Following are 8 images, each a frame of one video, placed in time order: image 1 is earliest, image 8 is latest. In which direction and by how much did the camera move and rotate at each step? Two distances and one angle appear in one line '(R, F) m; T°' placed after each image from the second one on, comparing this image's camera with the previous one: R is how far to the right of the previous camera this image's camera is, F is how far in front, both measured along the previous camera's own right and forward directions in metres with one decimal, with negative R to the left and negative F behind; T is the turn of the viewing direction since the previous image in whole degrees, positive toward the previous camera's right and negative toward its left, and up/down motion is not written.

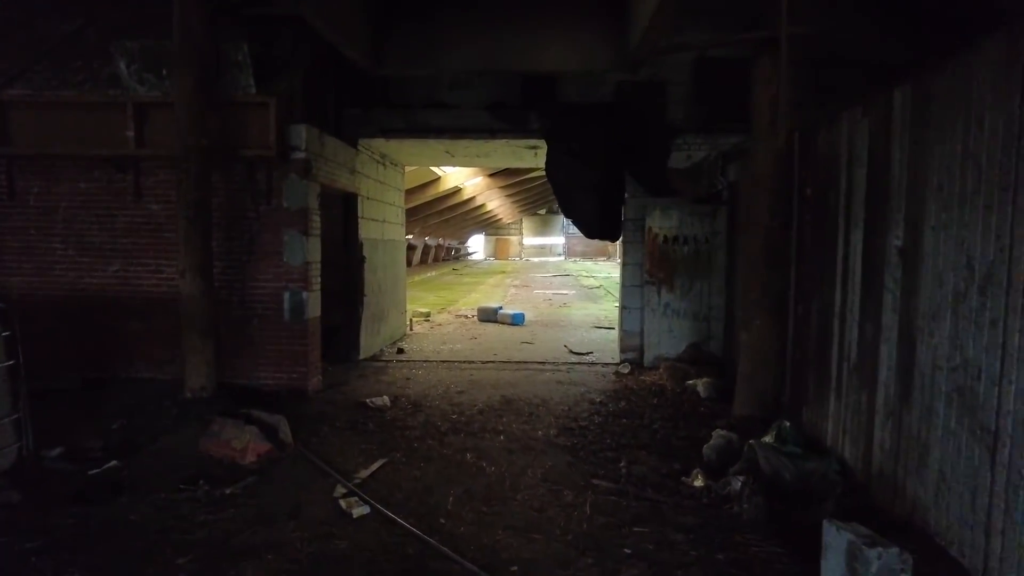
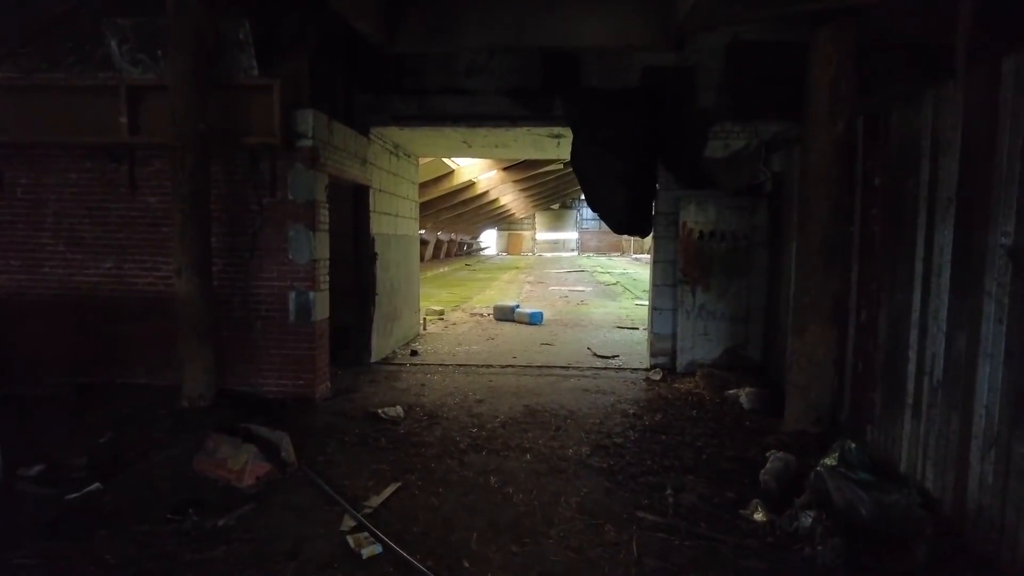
(-0.1, +0.4) m; -1°
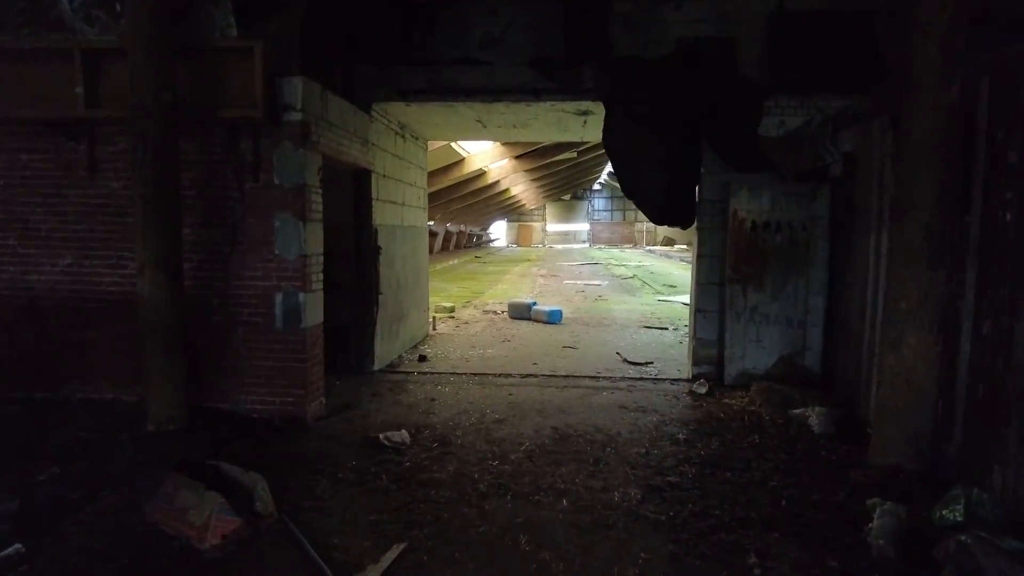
(-0.1, +0.6) m; -1°
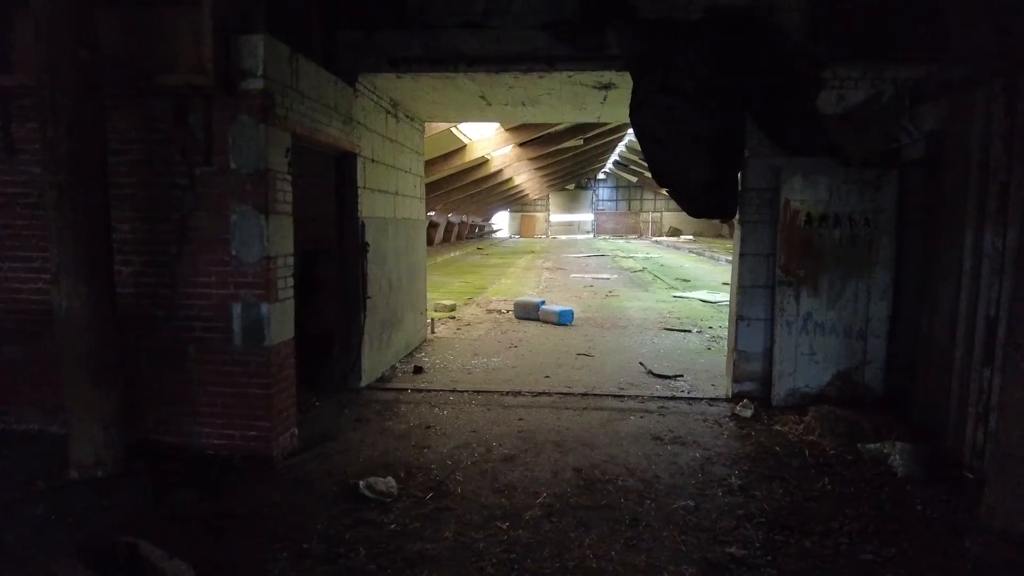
(0.0, +0.7) m; 0°
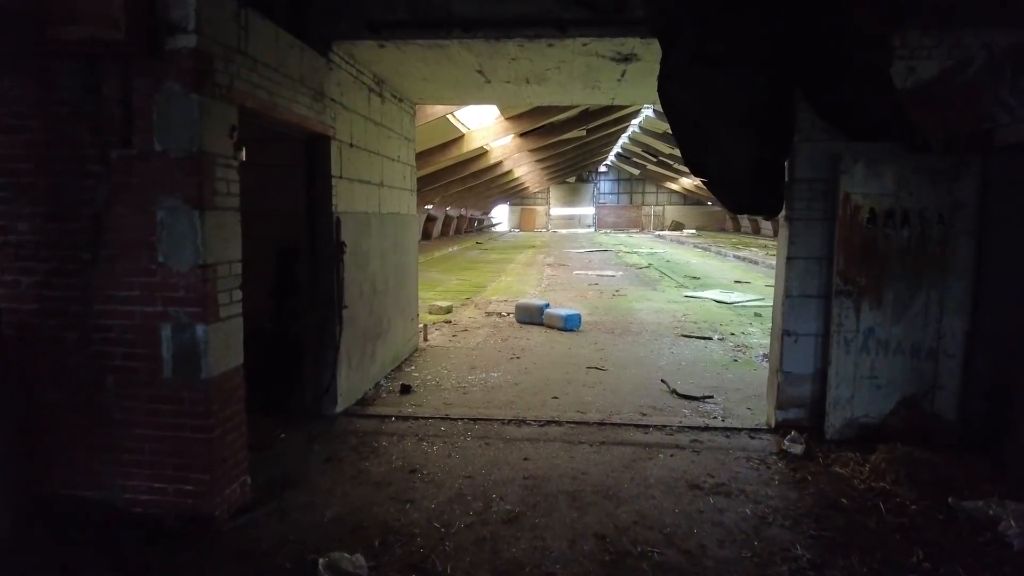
(0.0, +0.6) m; 0°
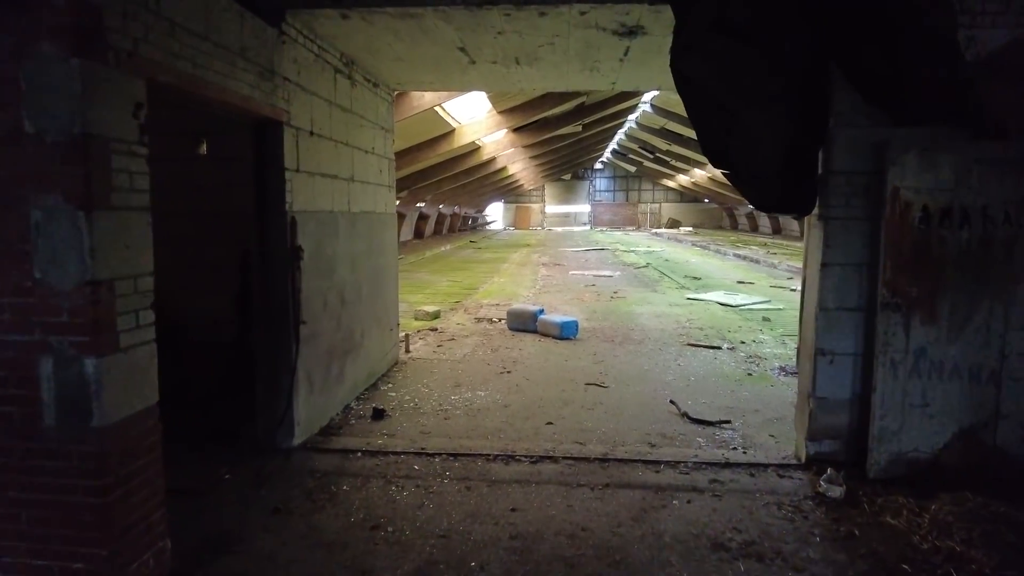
(0.0, +0.5) m; 0°
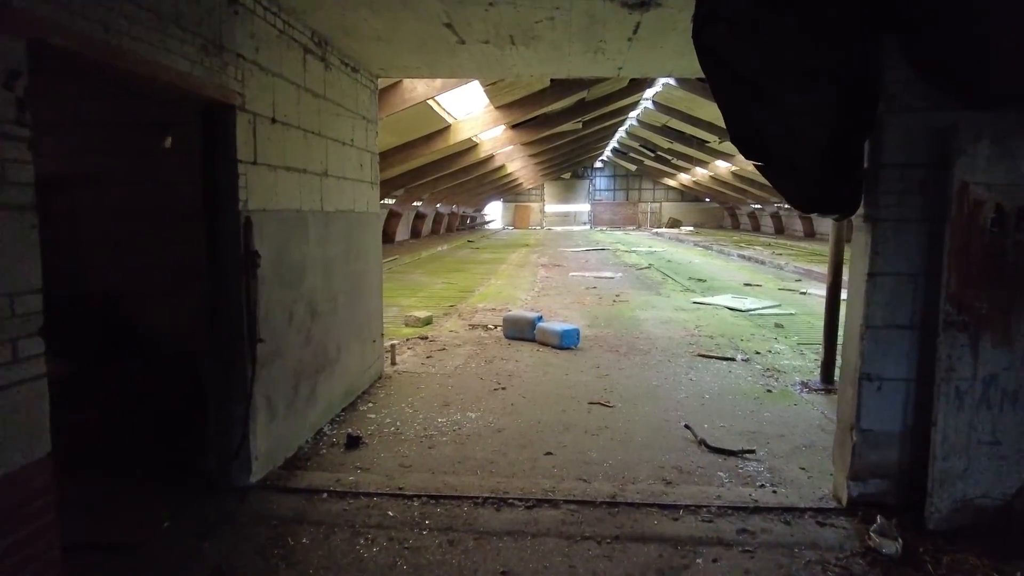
(0.0, +0.4) m; 0°
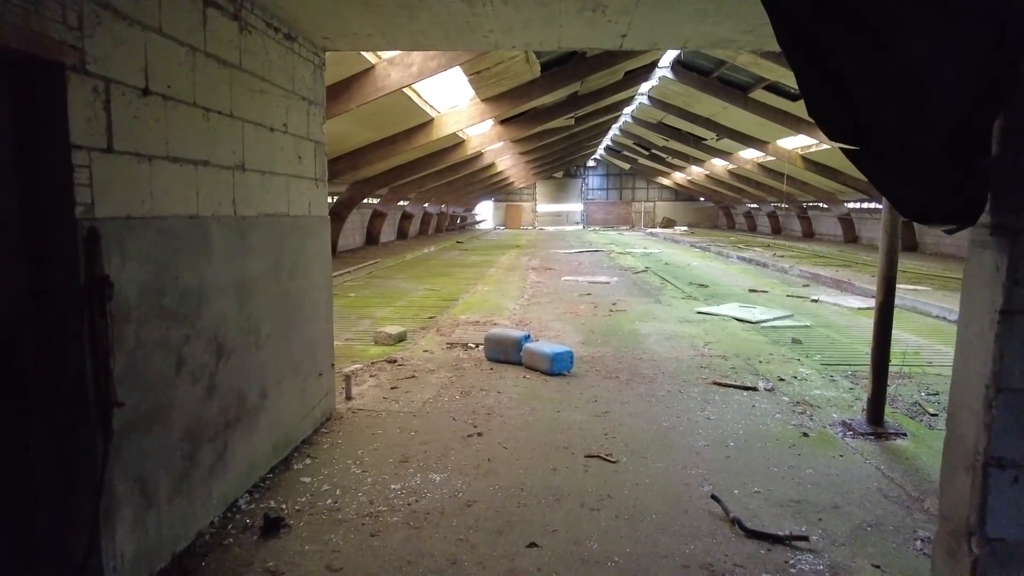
(+0.1, +0.8) m; +1°
